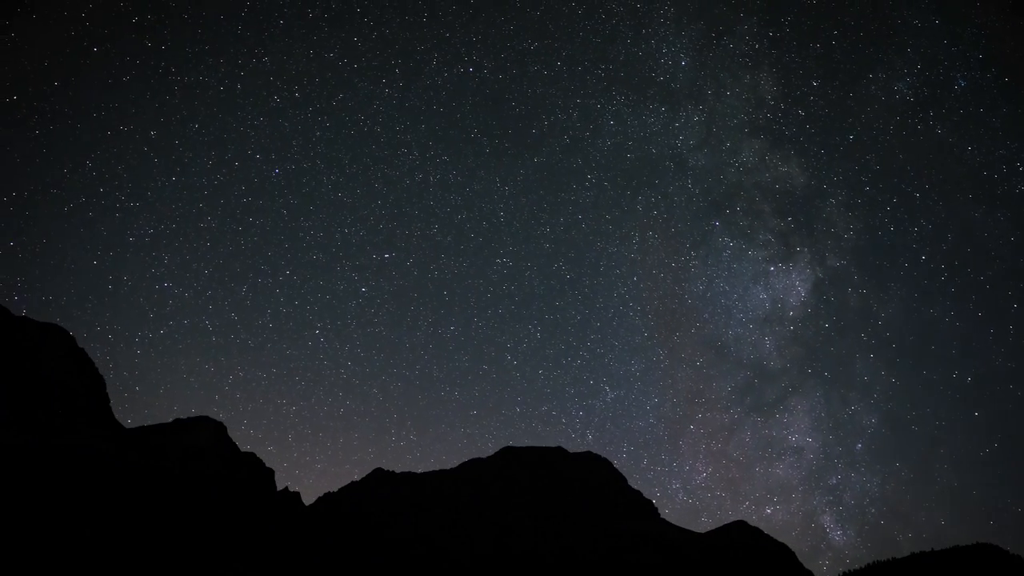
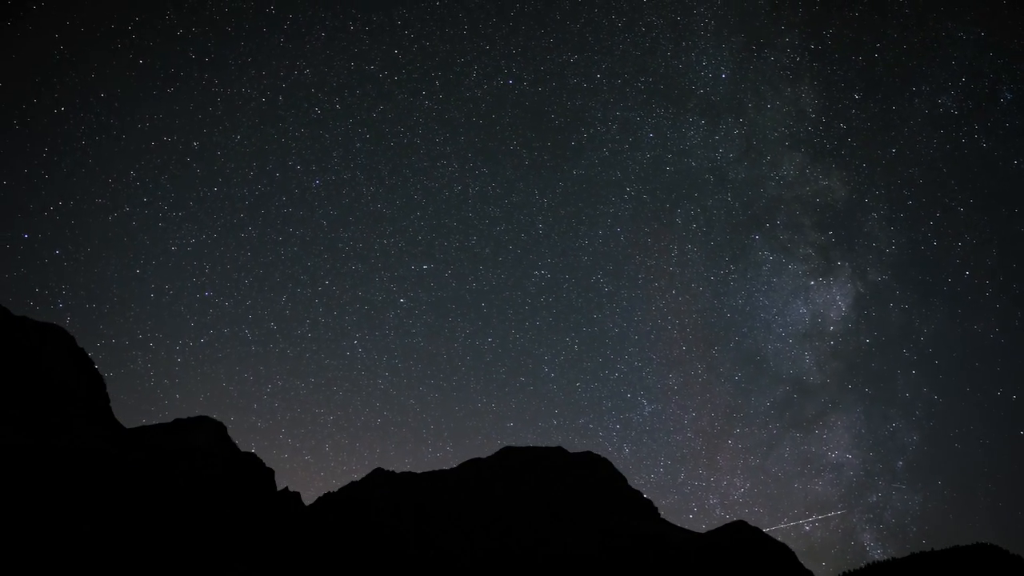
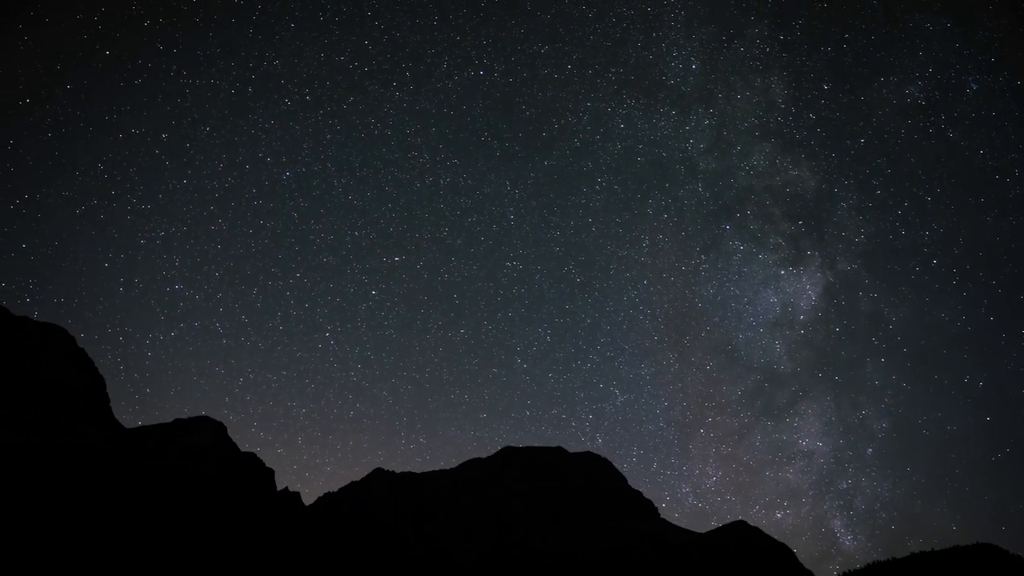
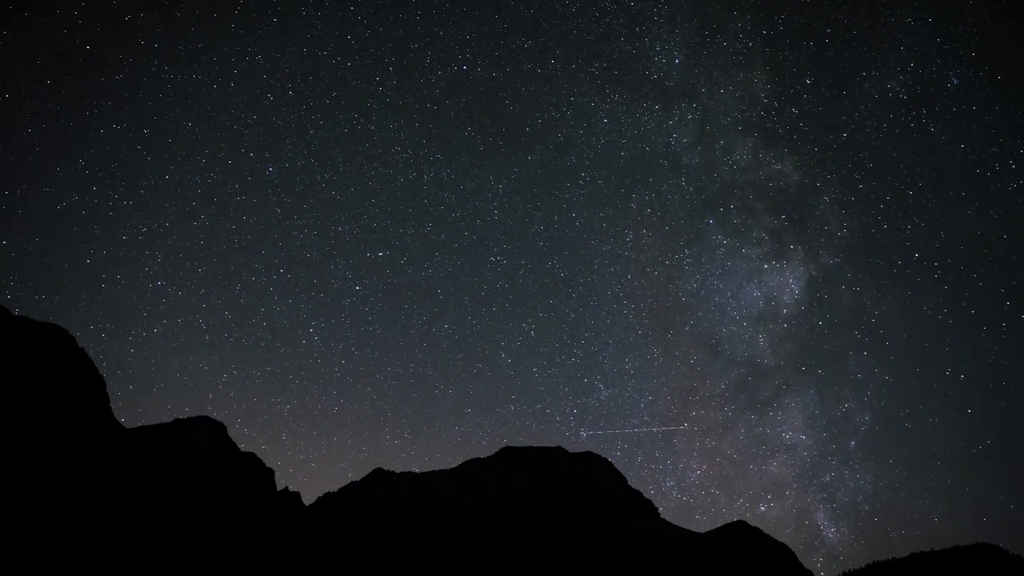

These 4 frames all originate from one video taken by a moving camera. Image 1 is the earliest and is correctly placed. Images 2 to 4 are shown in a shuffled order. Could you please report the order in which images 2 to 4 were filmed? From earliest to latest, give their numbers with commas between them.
3, 2, 4
